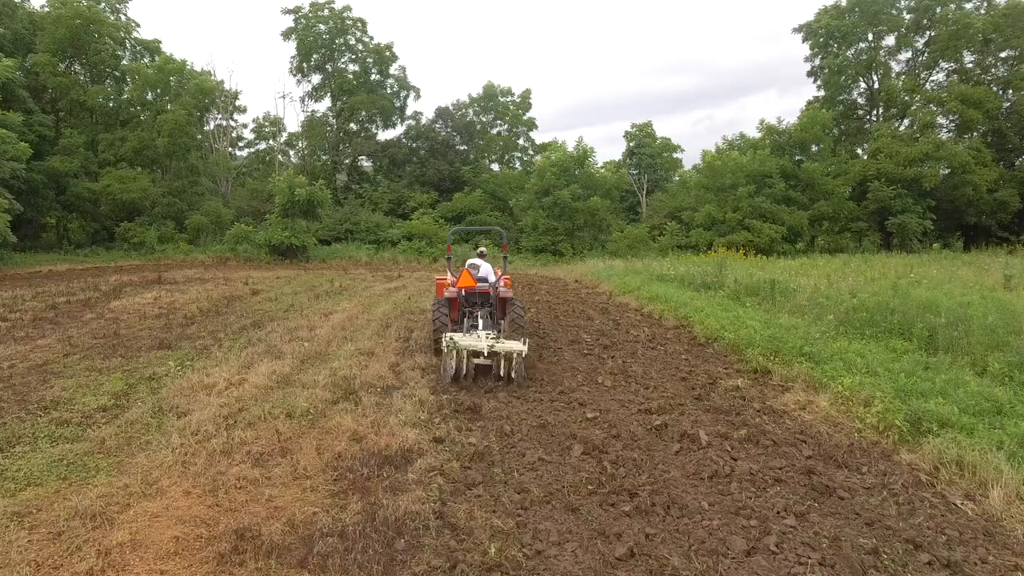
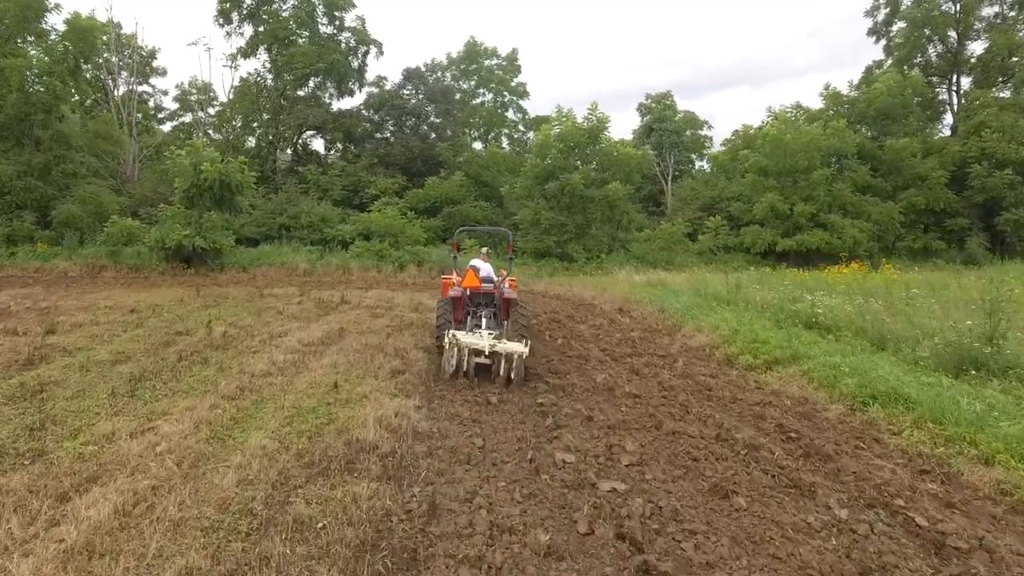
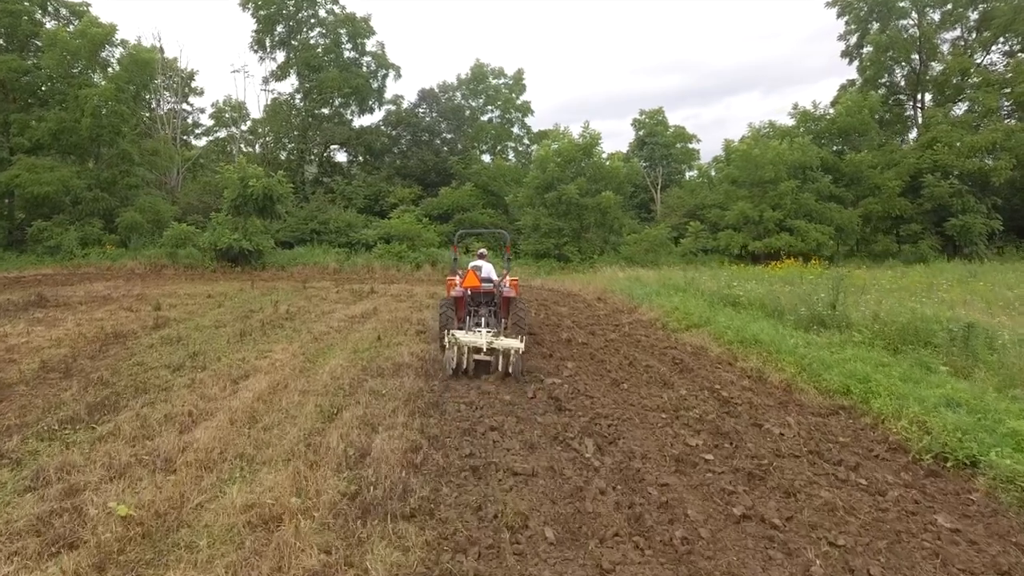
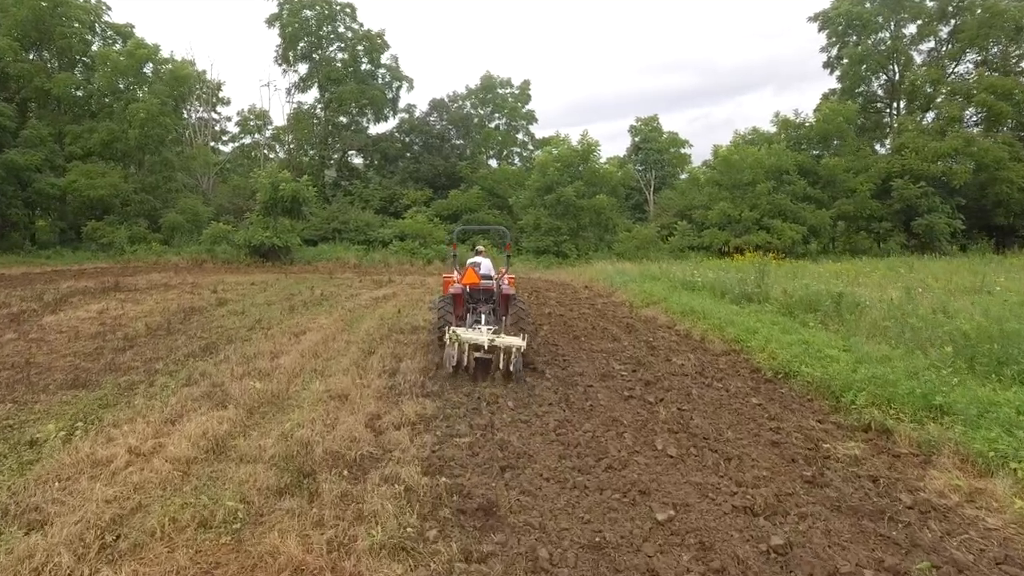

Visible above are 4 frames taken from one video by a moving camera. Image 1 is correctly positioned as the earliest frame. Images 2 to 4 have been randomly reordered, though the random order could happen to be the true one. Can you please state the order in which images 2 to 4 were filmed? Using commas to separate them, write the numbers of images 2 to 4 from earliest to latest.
4, 3, 2
